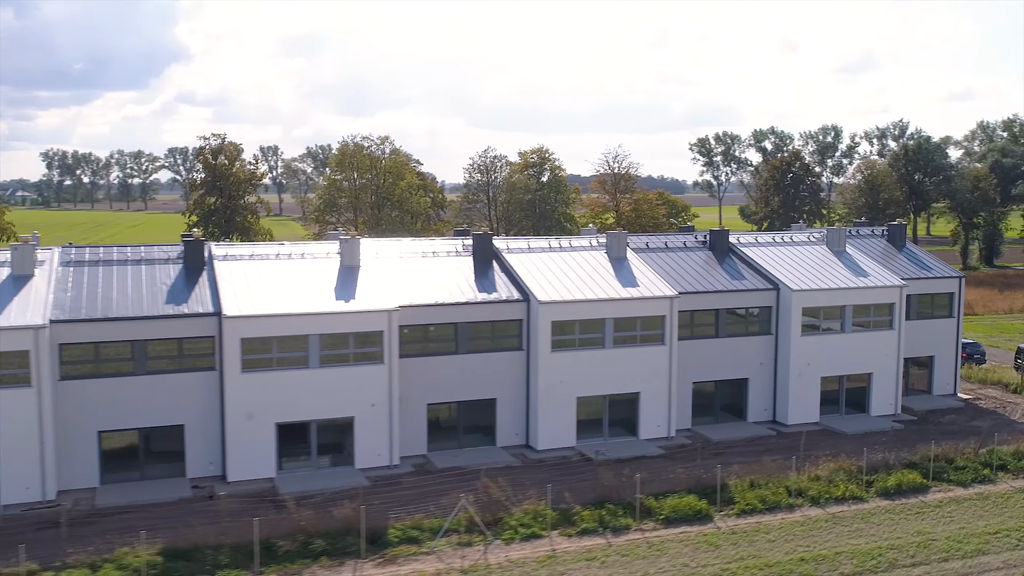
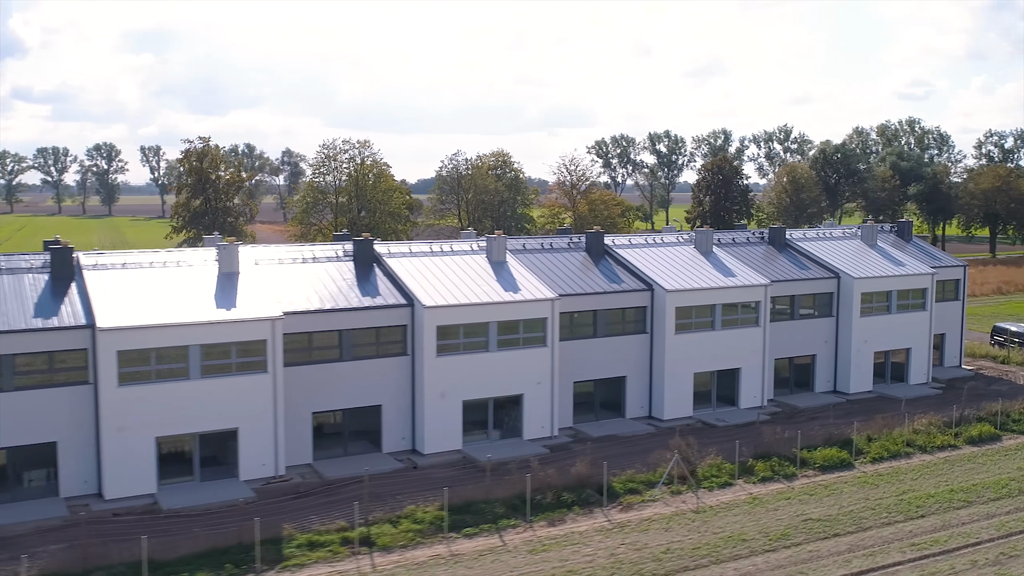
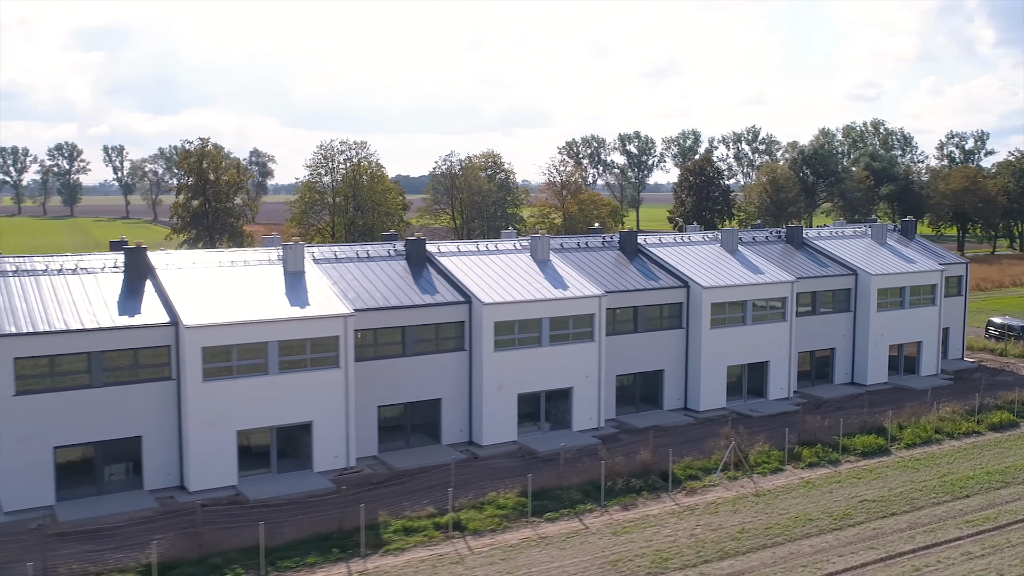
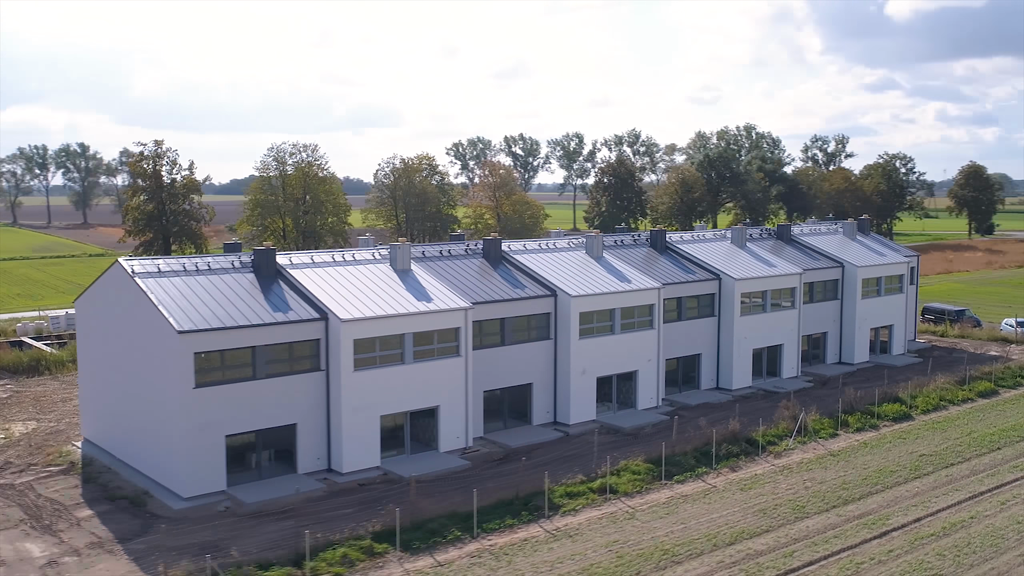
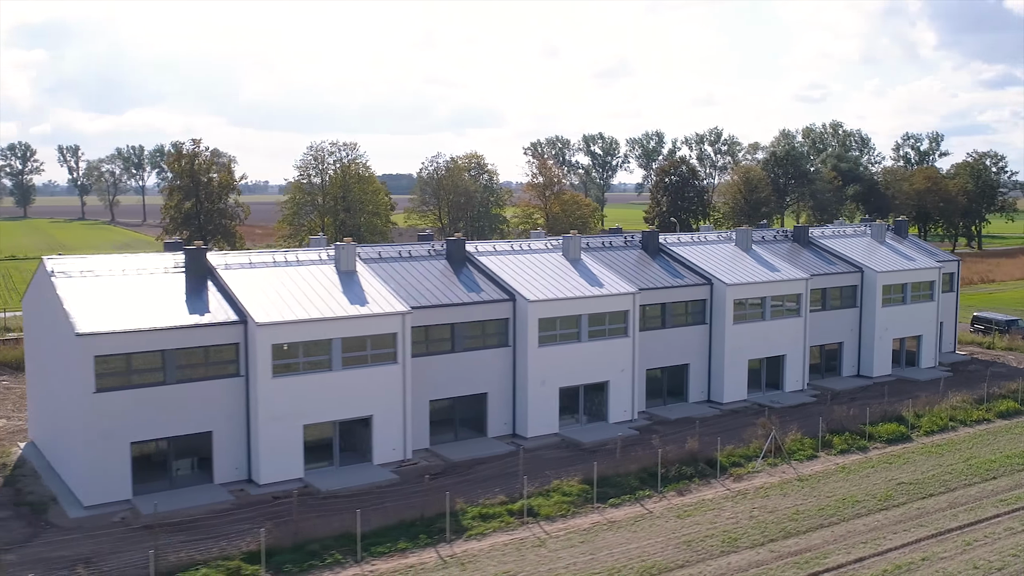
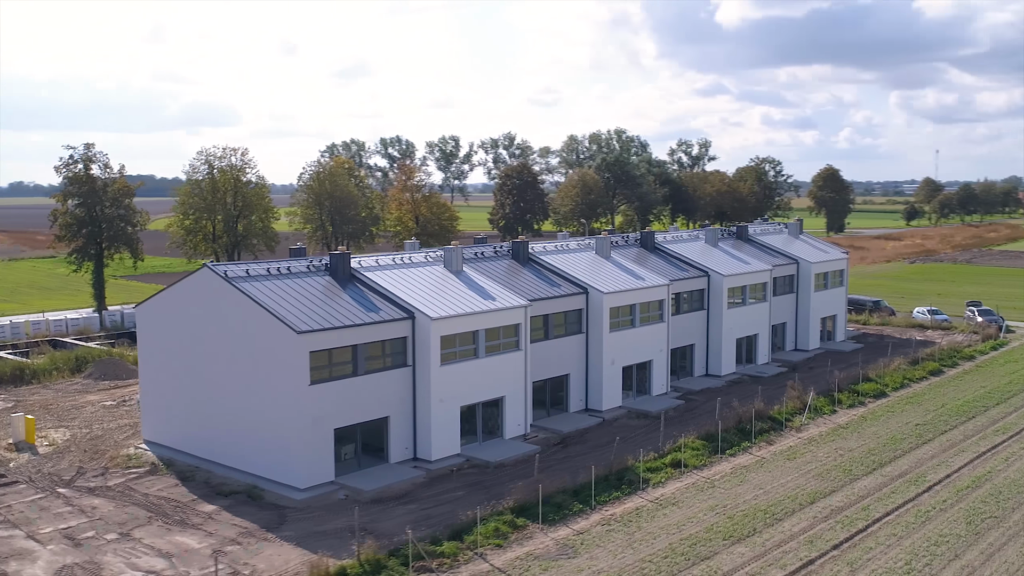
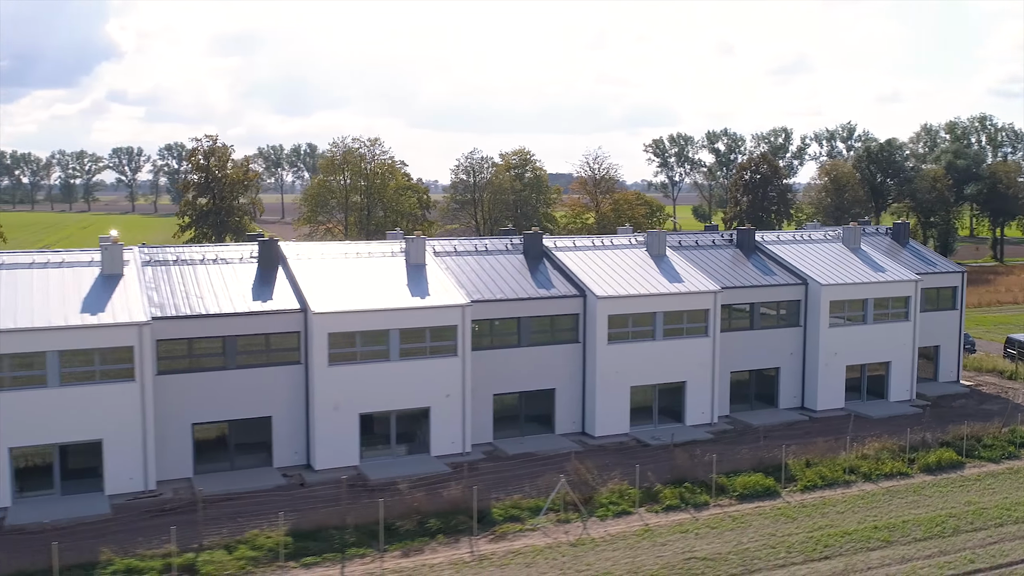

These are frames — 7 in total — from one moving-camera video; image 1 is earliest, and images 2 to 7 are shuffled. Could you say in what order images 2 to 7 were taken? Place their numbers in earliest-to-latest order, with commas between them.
7, 2, 3, 5, 4, 6
